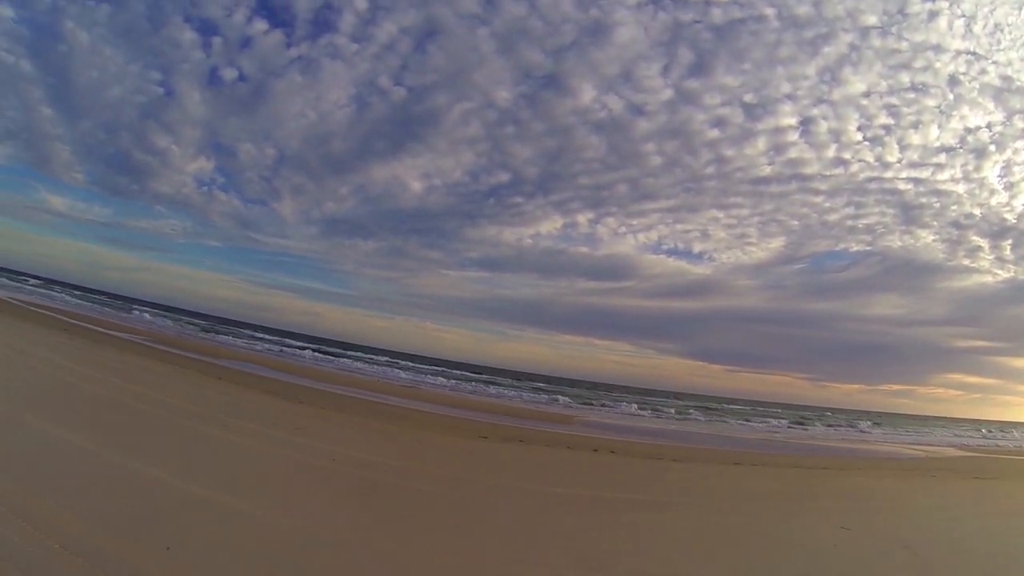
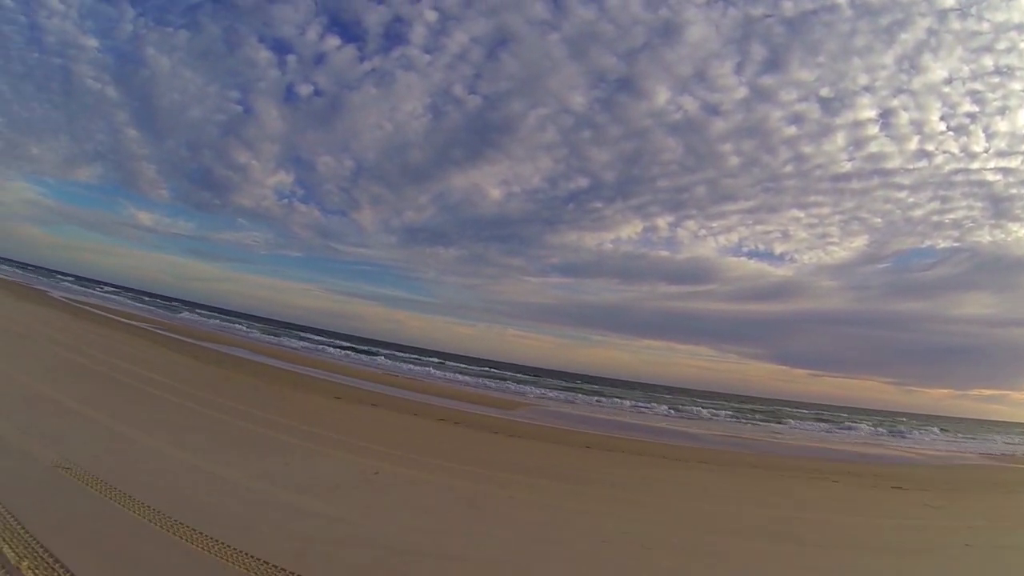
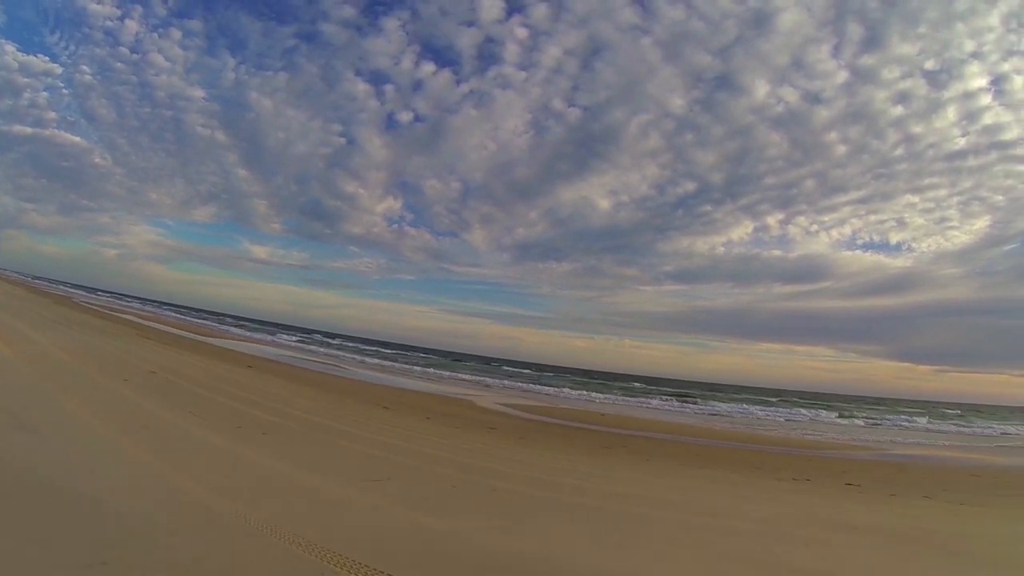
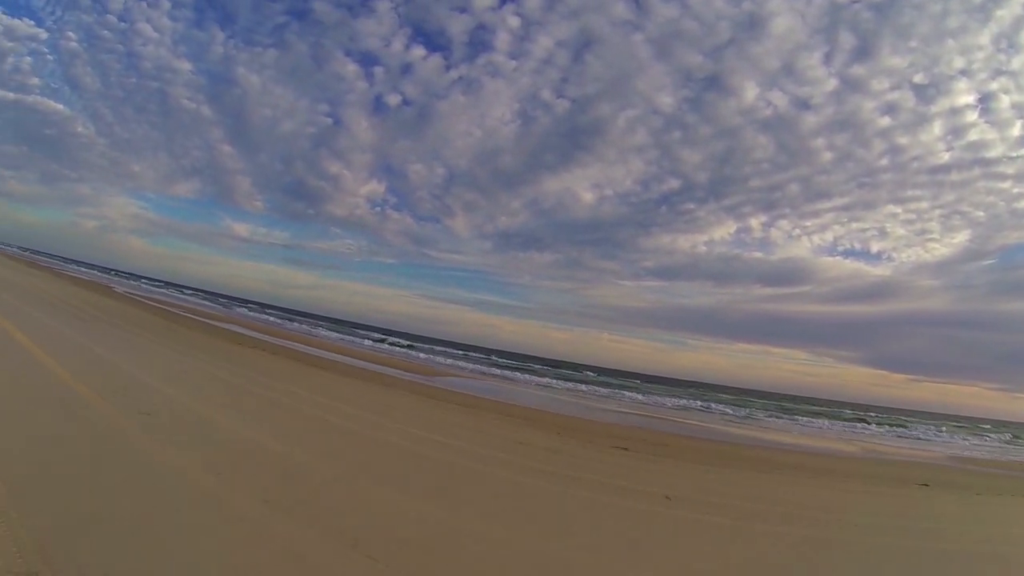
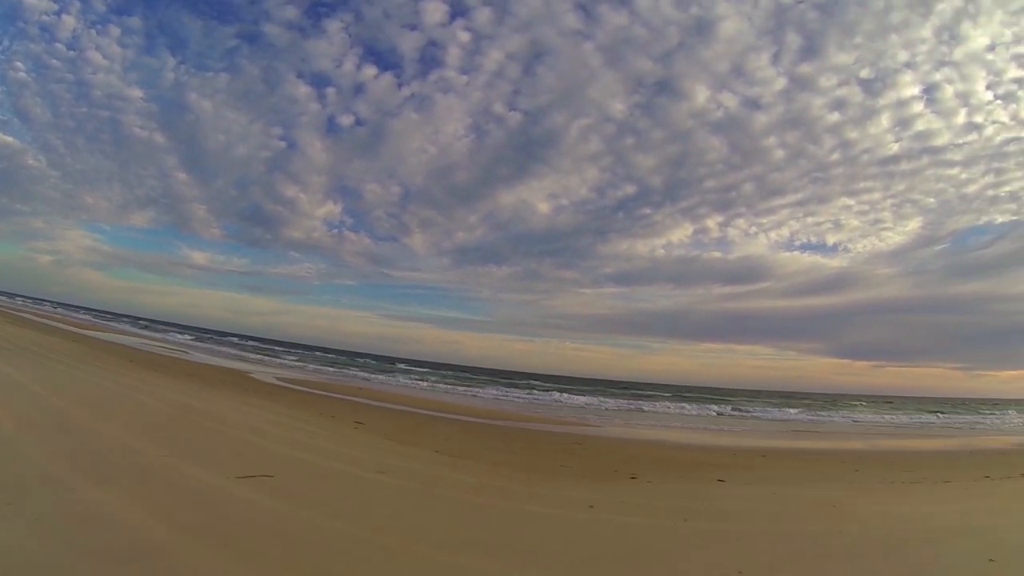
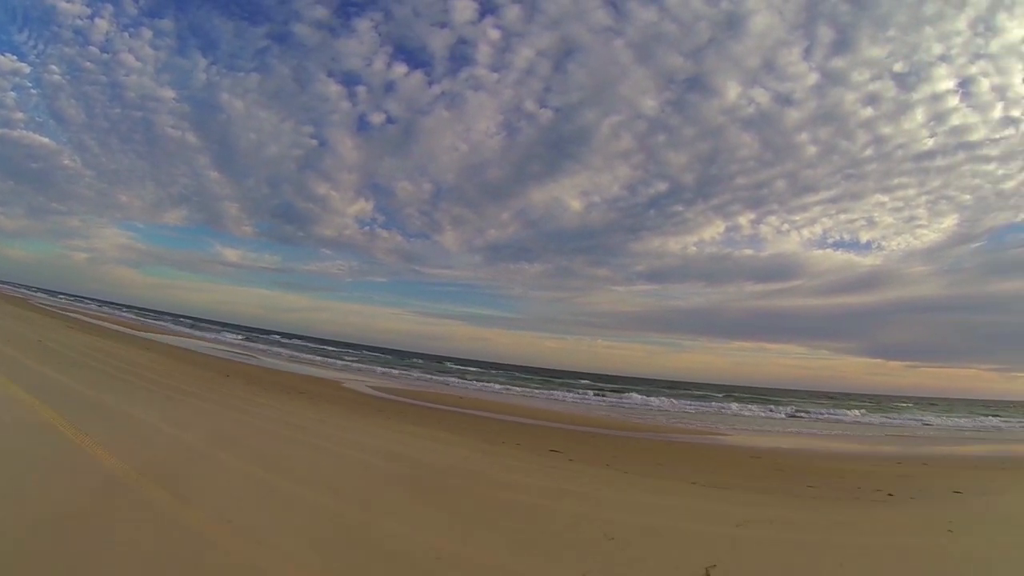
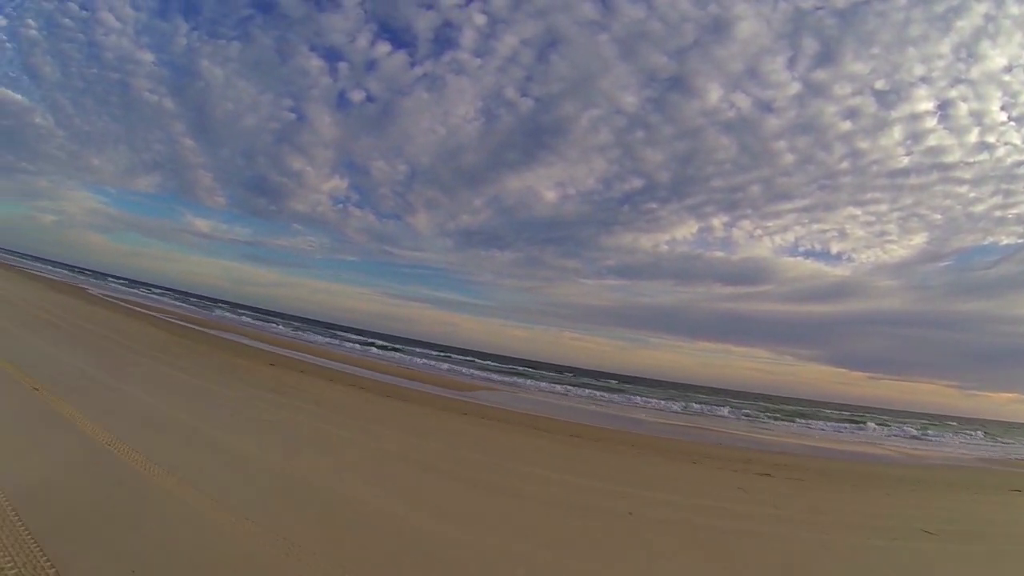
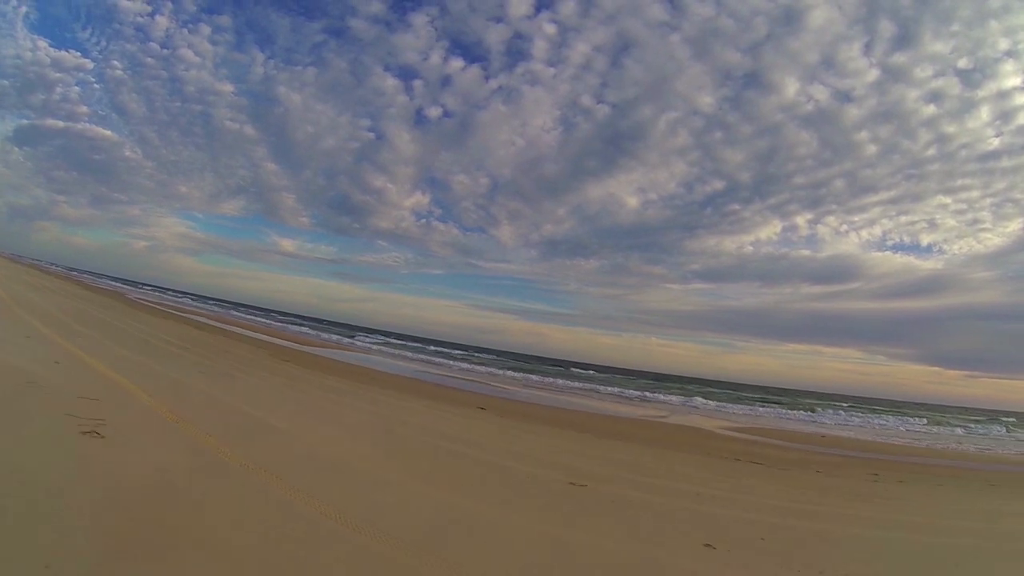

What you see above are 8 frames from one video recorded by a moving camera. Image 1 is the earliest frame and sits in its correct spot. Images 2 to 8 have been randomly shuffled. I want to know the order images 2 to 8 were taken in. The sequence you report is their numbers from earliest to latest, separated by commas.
2, 7, 4, 8, 3, 6, 5
